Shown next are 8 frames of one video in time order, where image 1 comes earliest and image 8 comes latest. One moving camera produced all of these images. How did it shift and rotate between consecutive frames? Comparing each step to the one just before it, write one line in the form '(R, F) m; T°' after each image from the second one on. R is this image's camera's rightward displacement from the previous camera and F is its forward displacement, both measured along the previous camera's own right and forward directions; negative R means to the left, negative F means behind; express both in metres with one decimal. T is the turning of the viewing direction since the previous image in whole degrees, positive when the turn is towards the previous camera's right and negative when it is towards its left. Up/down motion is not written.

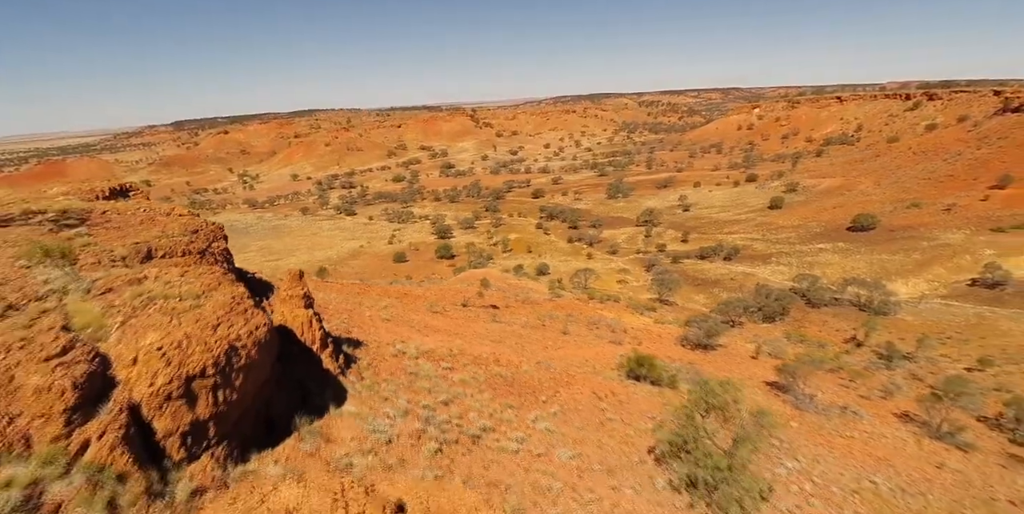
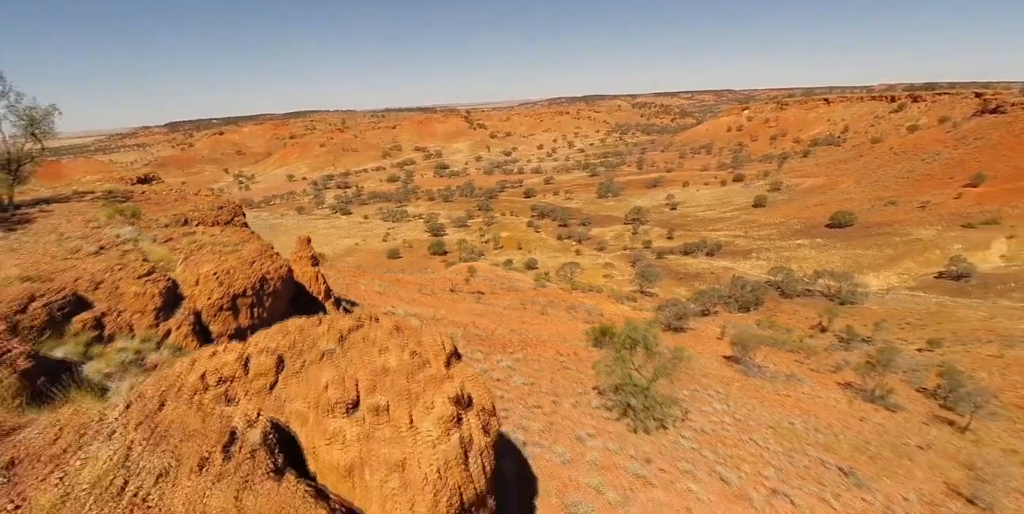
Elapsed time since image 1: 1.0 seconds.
(+0.6, -1.8) m; +1°
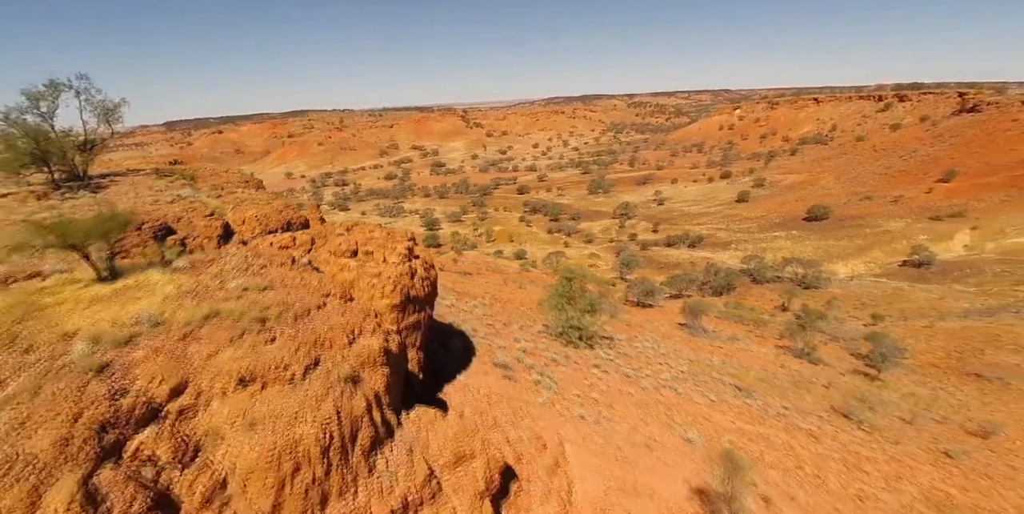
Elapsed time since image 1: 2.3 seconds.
(+0.9, -2.6) m; 0°
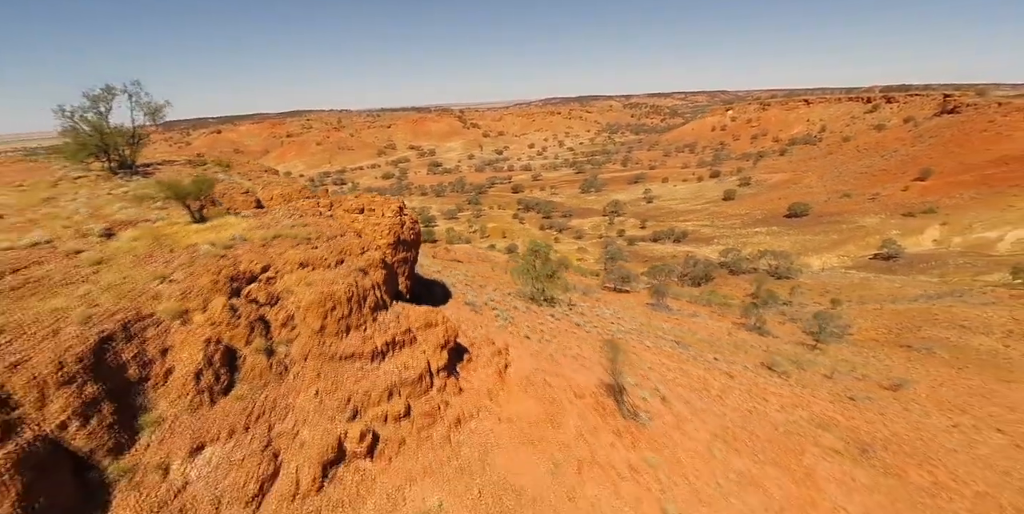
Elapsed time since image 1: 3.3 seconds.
(+0.7, -2.4) m; 0°
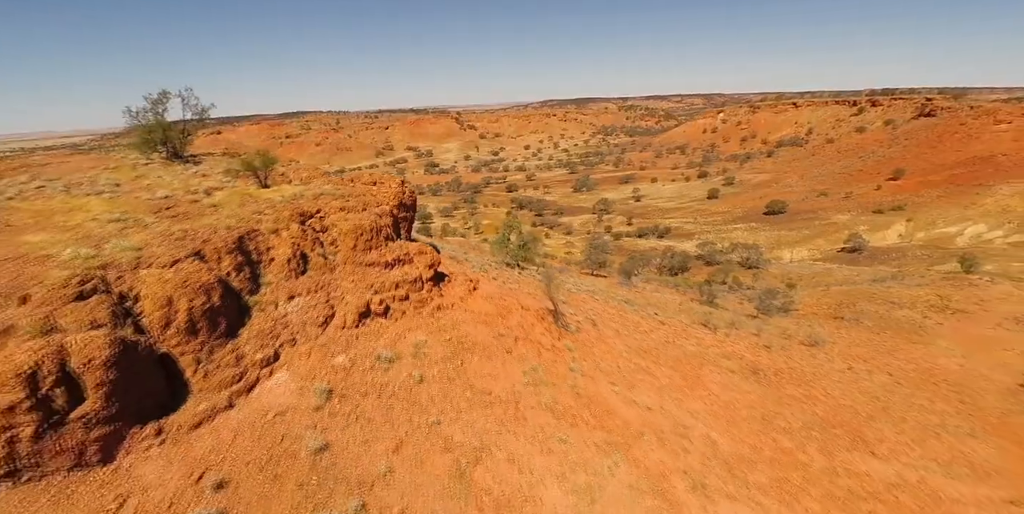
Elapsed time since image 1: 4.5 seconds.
(+0.7, -3.3) m; 0°
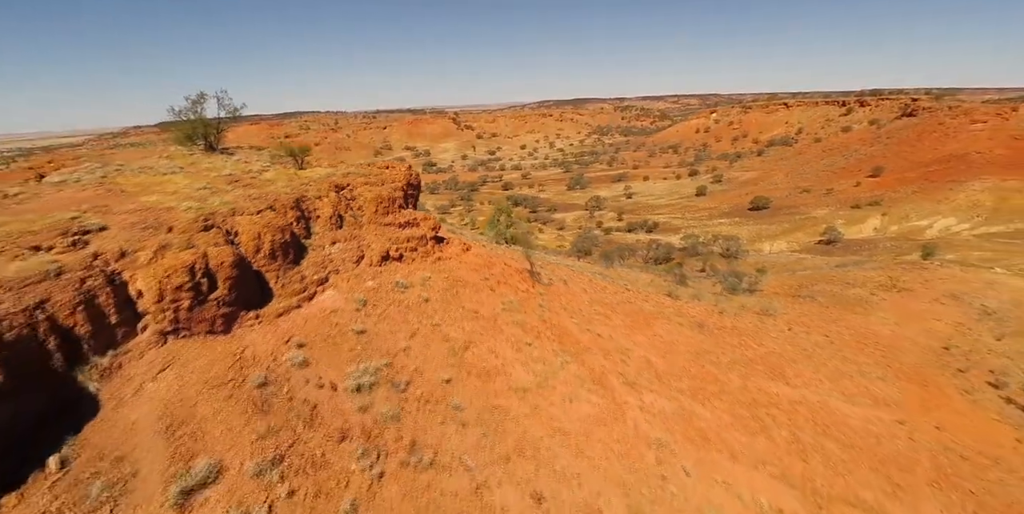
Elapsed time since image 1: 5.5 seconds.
(+0.4, -2.9) m; 0°
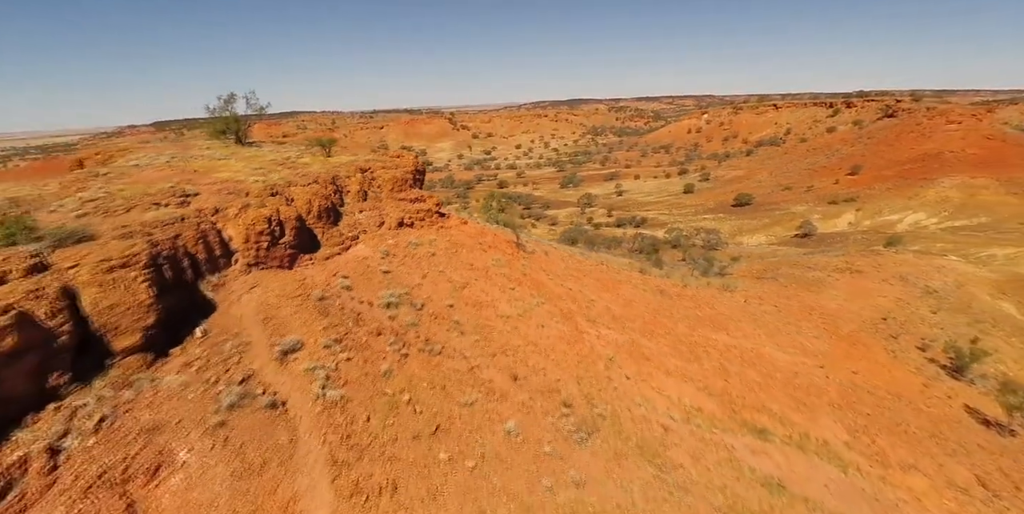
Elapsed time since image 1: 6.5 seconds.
(+0.3, -3.0) m; 0°
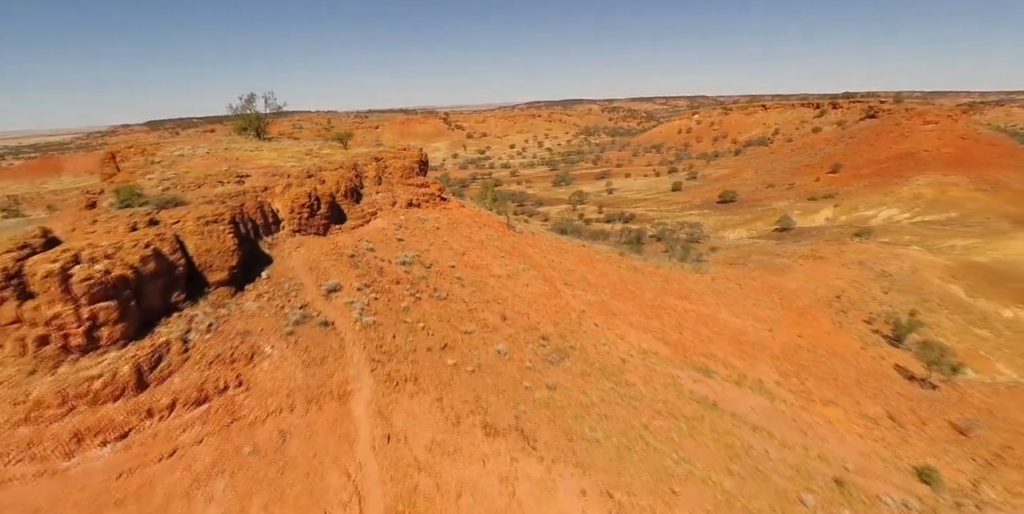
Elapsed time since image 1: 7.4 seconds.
(+0.2, -2.8) m; +1°
